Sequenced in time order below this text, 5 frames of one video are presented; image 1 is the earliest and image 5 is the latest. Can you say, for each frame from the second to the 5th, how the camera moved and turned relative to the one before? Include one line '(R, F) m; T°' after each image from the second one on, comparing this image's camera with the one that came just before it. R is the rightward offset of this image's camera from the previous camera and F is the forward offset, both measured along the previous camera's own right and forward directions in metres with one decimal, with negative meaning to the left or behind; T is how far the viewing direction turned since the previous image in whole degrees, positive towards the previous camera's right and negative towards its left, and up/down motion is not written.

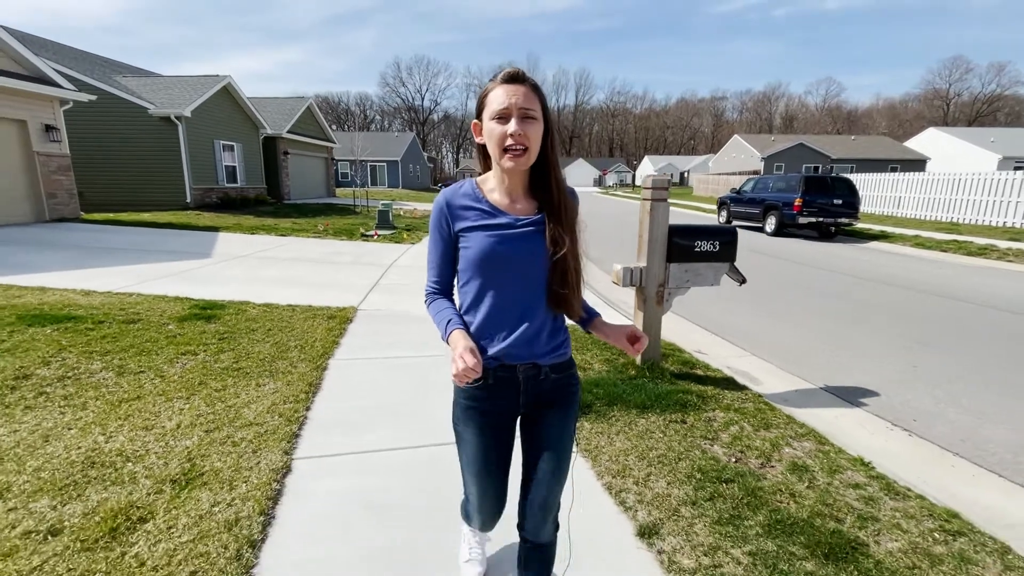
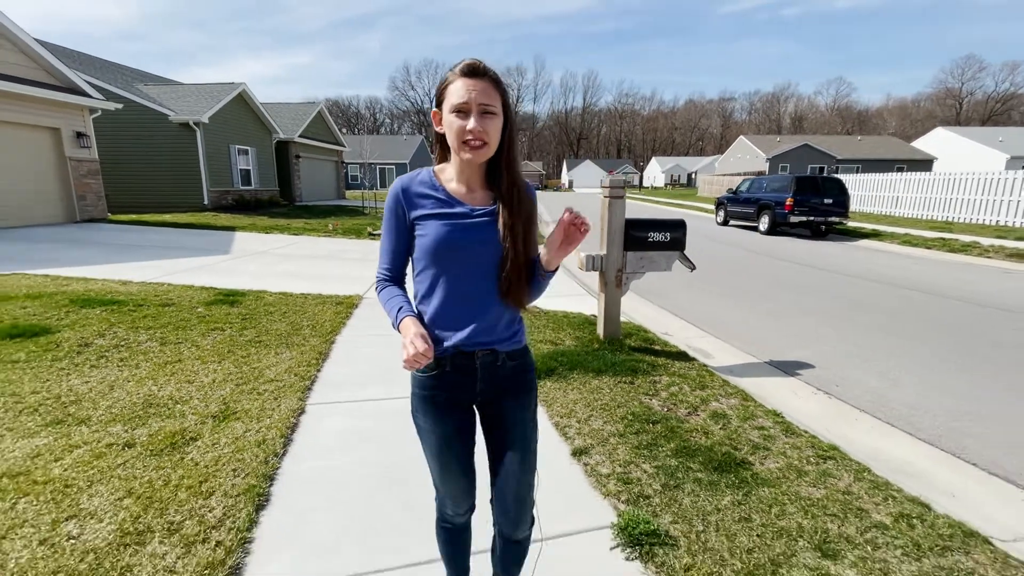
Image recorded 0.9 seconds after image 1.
(+0.3, -0.6) m; -1°
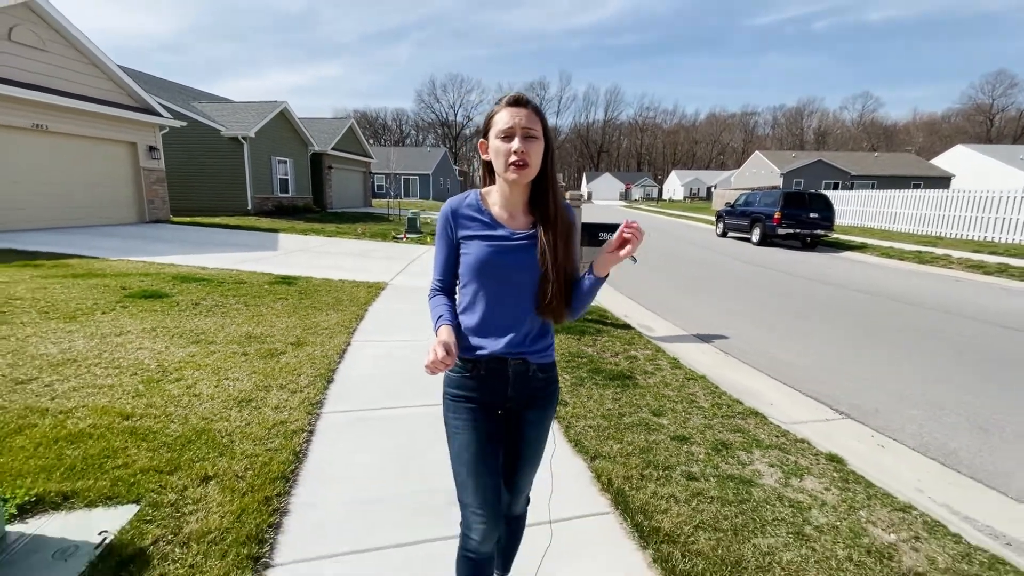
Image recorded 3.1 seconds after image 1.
(+0.4, -1.5) m; -2°
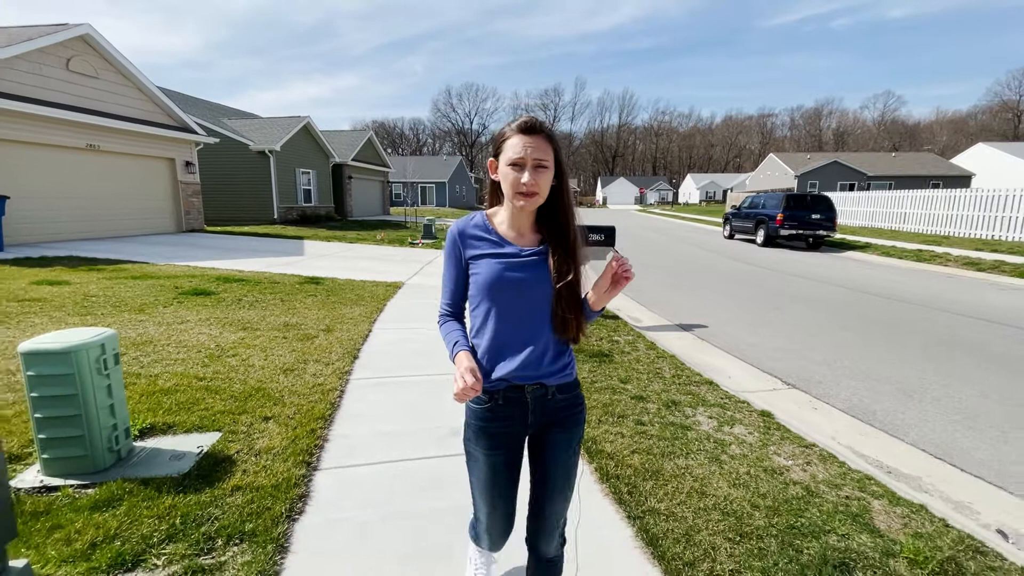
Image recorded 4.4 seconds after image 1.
(+0.2, -0.7) m; -2°
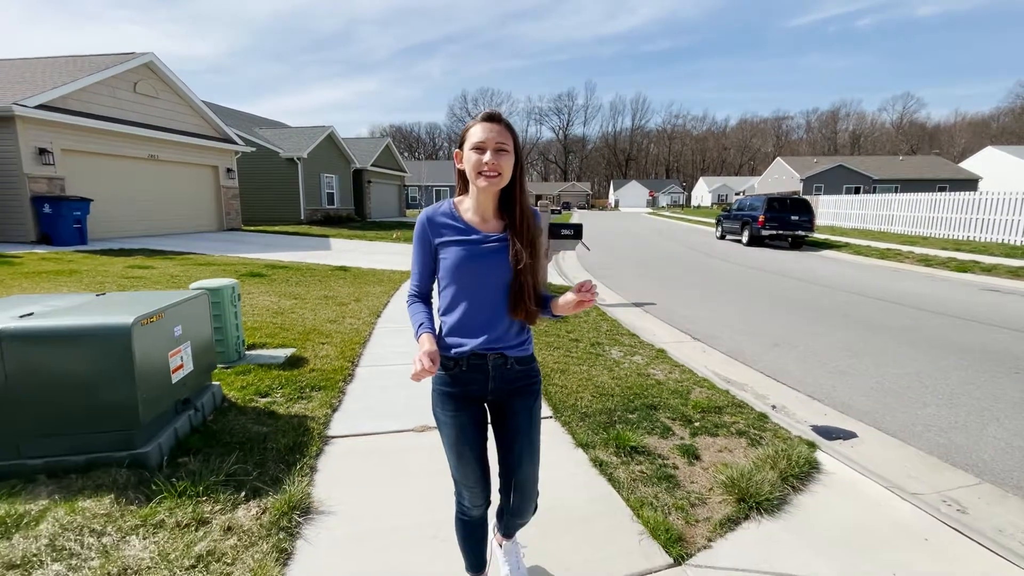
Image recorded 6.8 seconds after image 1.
(+0.5, -1.7) m; -2°
